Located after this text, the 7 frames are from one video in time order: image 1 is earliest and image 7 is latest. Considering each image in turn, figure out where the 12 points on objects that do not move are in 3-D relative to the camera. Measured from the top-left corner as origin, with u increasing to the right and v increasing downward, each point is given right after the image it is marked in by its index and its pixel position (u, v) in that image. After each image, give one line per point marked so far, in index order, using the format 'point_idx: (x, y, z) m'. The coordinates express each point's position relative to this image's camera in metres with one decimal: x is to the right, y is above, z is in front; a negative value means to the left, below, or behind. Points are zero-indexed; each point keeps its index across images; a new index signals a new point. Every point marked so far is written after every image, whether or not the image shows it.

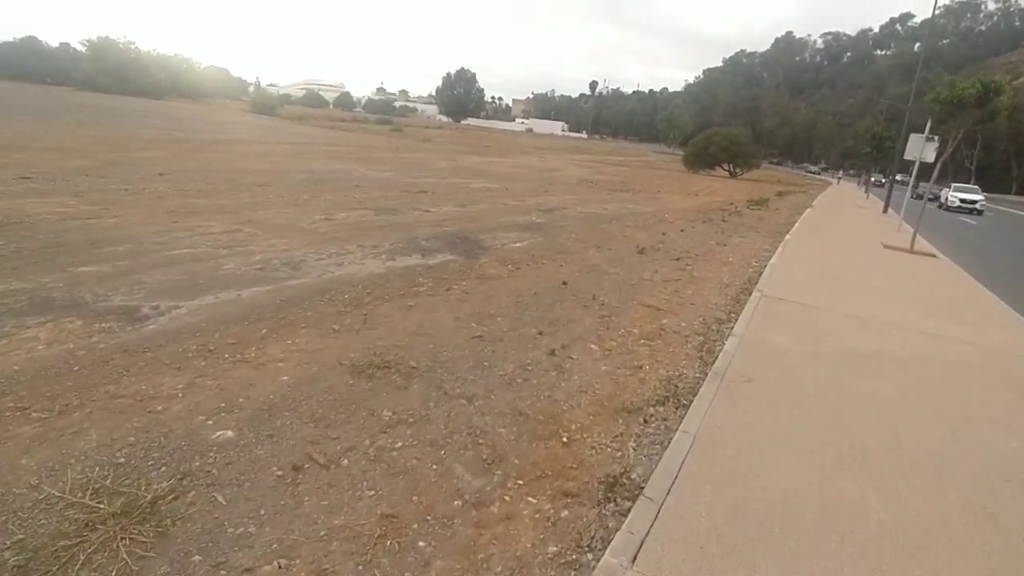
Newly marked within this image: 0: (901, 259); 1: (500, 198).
0: (+8.1, +0.6, +14.3) m
1: (-0.4, +2.6, +19.7) m
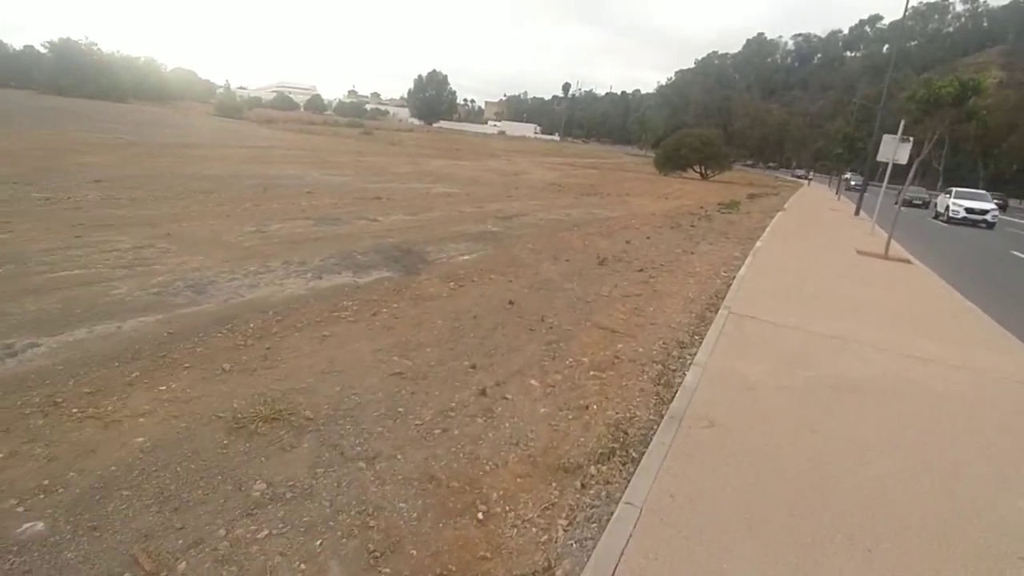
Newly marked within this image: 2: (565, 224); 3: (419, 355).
0: (+7.2, +0.4, +13.8) m
1: (-1.5, +2.3, +18.8) m
2: (+1.3, +1.6, +16.6) m
3: (-0.8, -0.6, +6.0) m
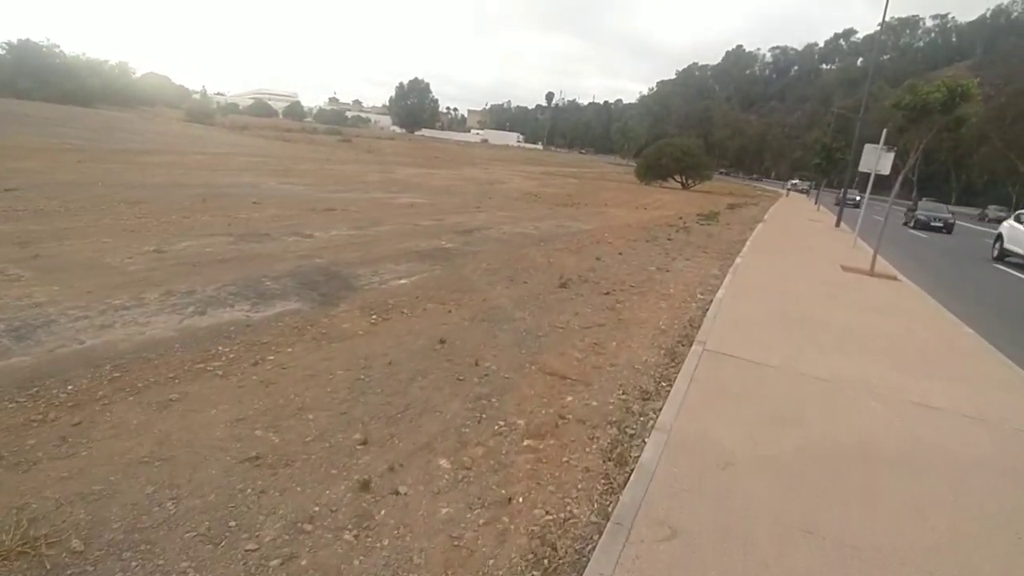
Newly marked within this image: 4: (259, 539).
0: (+6.4, 0.0, +12.5) m
1: (-2.4, +1.9, +17.4) m
2: (+0.4, +1.1, +15.2) m
3: (-1.5, -0.9, +4.6) m
4: (-1.2, -1.2, +3.3) m
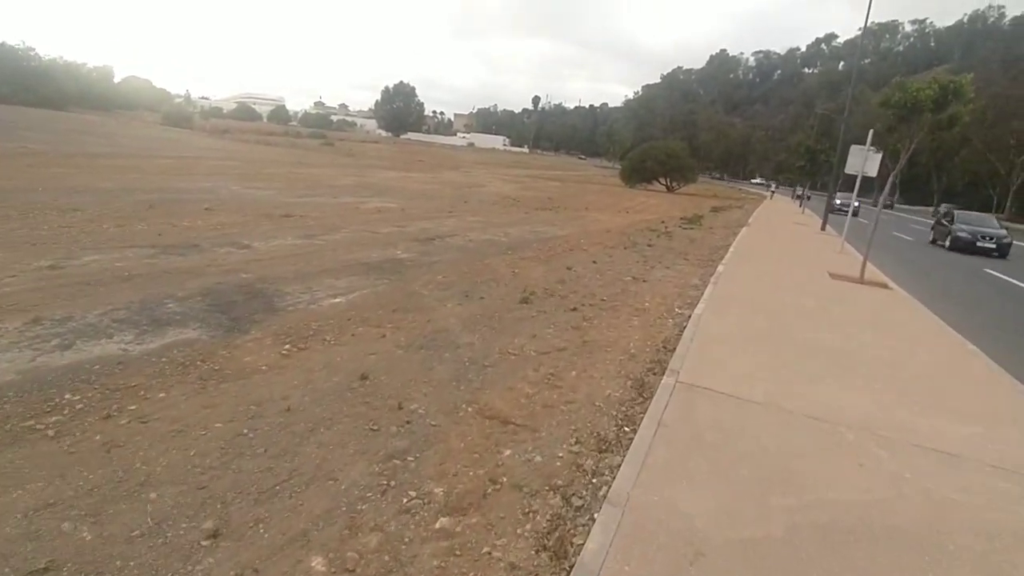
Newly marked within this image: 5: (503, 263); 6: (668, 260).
0: (+5.8, -0.2, +11.5) m
1: (-3.1, +1.6, +16.3) m
2: (-0.3, +0.9, +14.1) m
3: (-2.0, -1.1, +3.4) m
4: (-1.7, -1.4, +2.2) m
5: (-0.2, +0.5, +12.2) m
6: (+3.6, +0.7, +15.9) m
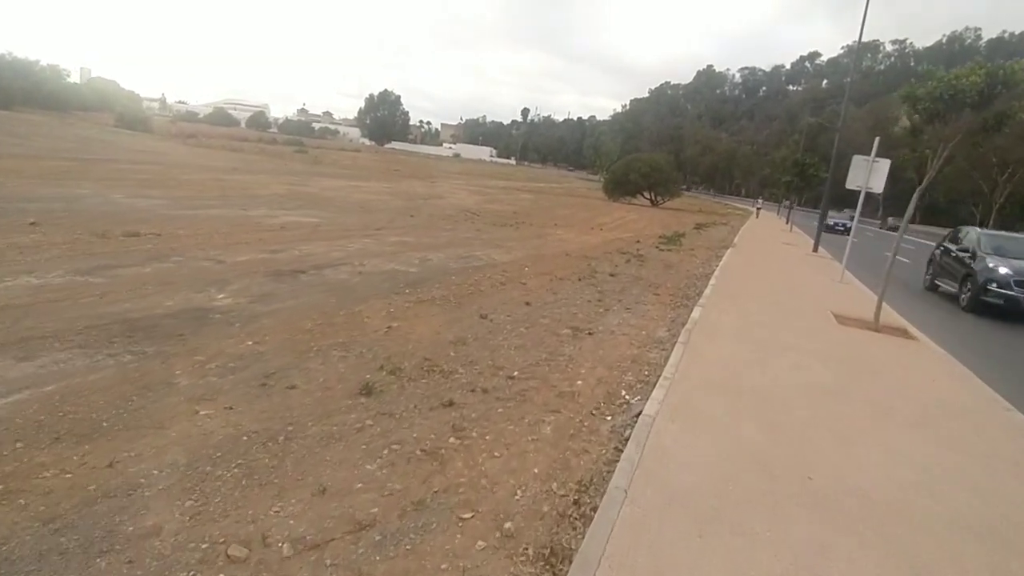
0: (+4.3, -1.0, +7.9) m
1: (-4.7, +0.8, +12.5) m
2: (-1.8, +0.1, +10.4) m
3: (-3.3, -1.7, -0.3) m
4: (-3.0, -2.0, -1.5) m
5: (-1.6, -0.3, +8.5) m
6: (+2.1, -0.1, +12.3) m
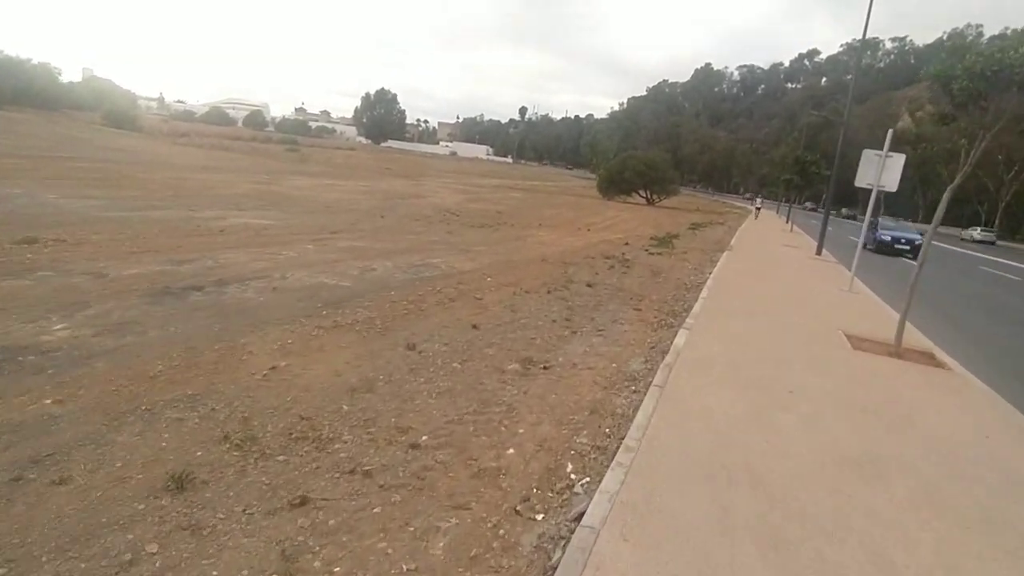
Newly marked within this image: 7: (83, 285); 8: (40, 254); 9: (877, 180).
0: (+3.6, -1.2, +6.1) m
1: (-5.4, +0.6, +10.7) m
2: (-2.5, -0.1, +8.6) m
3: (-3.9, -2.0, -2.1) m
4: (-3.7, -2.2, -3.4) m
5: (-2.3, -0.5, +6.7) m
6: (+1.4, -0.4, +10.5) m
7: (-4.9, +0.1, +7.8) m
8: (-6.8, +0.5, +9.7) m
9: (+7.3, +2.1, +13.2) m
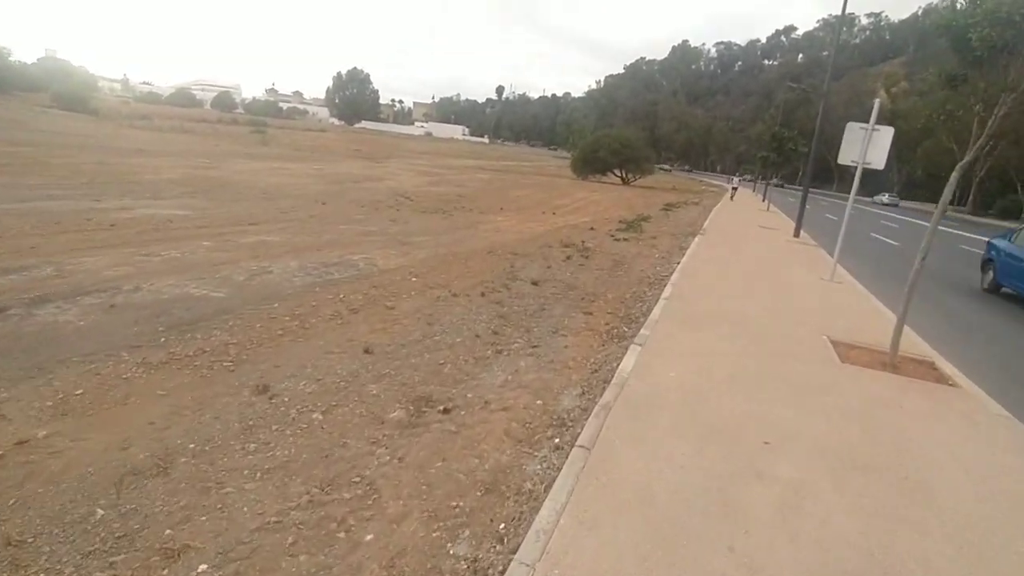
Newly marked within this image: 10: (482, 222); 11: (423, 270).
0: (+2.8, -1.3, +4.4) m
1: (-6.4, +0.4, +8.7) m
2: (-3.4, -0.3, +6.7) m
3: (-4.6, -2.4, -4.0) m
4: (-4.3, -2.8, -5.2) m
5: (-3.2, -0.7, +4.8) m
6: (+0.4, -0.4, +8.7) m
7: (-5.8, -0.2, +5.9) m
8: (-7.8, +0.3, +7.7) m
9: (+6.2, +2.3, +11.6) m
10: (-0.8, +1.8, +19.3) m
11: (-1.3, +0.2, +11.0) m
